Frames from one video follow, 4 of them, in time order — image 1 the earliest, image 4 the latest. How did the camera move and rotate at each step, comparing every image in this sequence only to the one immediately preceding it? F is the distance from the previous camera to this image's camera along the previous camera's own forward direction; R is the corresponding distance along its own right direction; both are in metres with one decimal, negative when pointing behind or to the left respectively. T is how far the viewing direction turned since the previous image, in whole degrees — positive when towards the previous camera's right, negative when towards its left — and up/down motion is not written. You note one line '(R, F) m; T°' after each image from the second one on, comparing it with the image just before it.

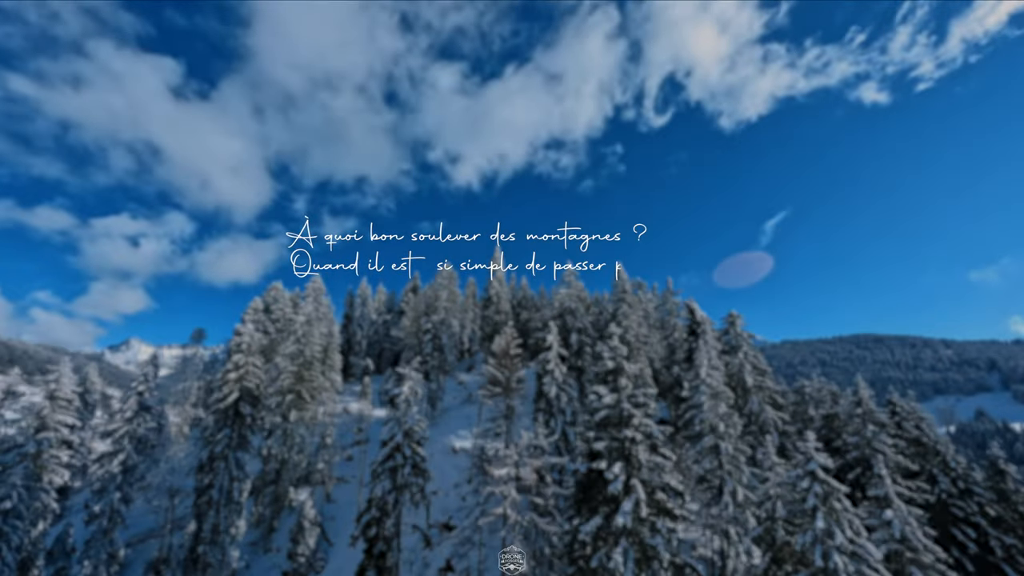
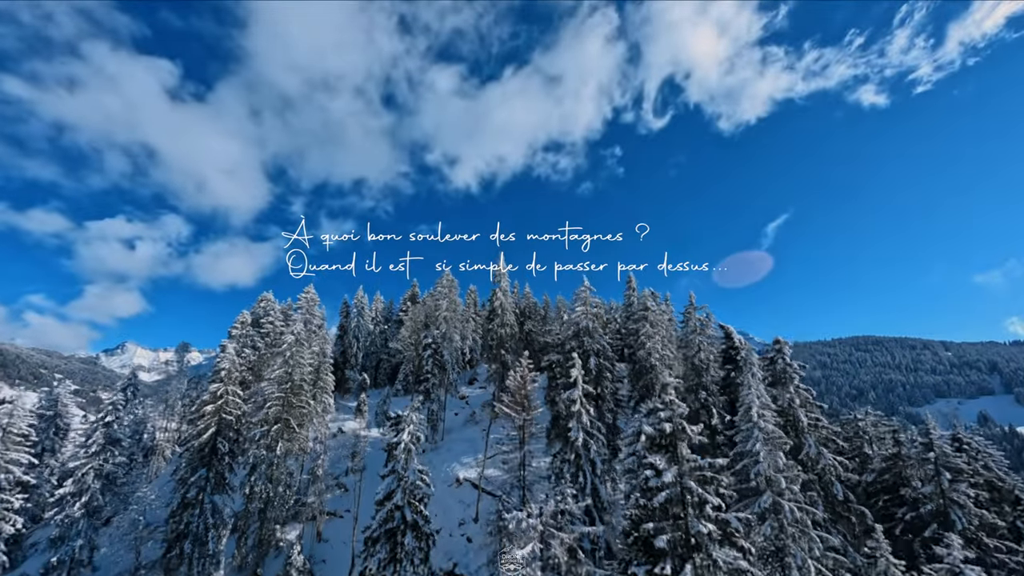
(-0.8, +3.5) m; 0°
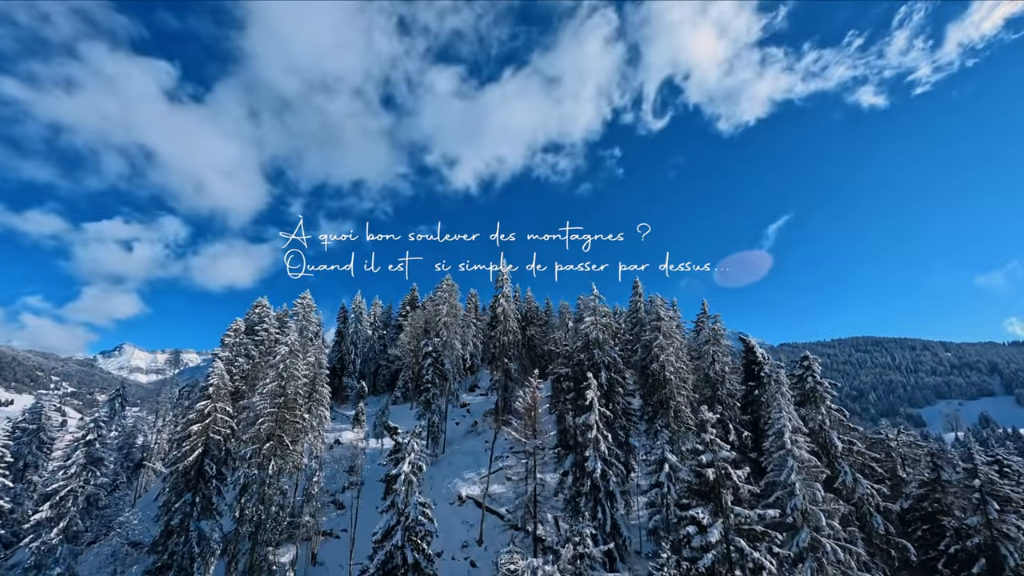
(-0.4, +1.7) m; 0°
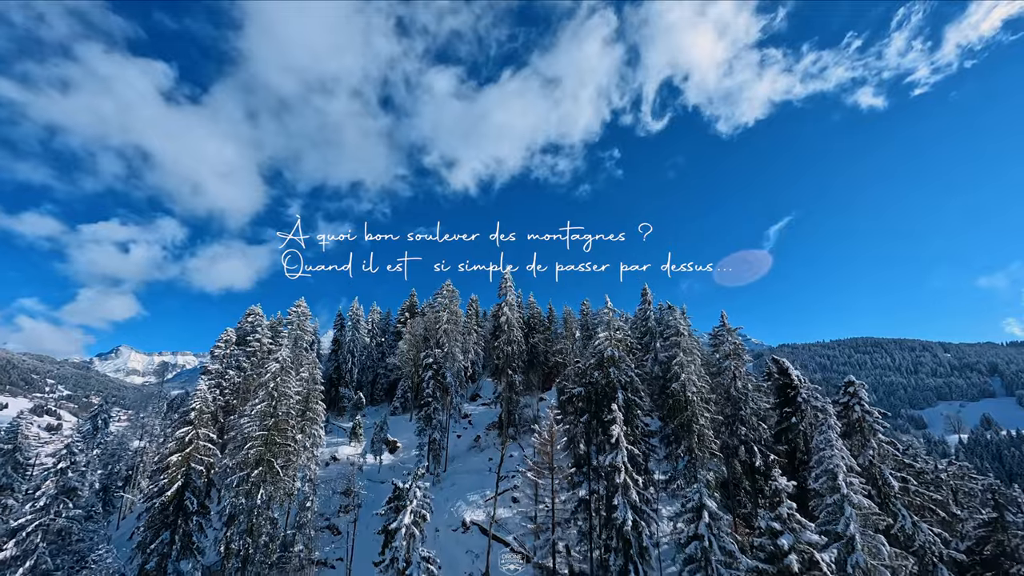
(-0.6, +2.3) m; 0°
